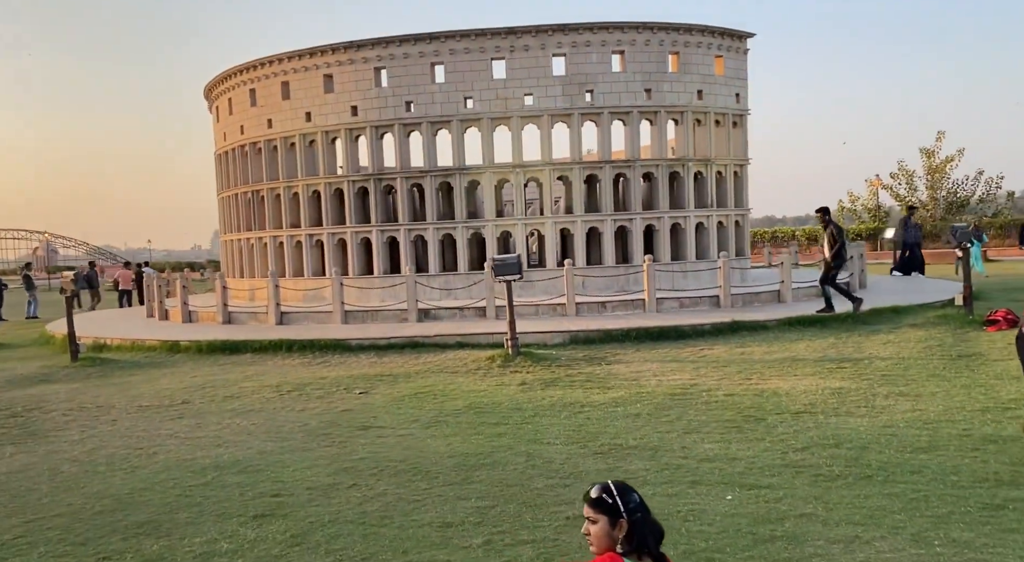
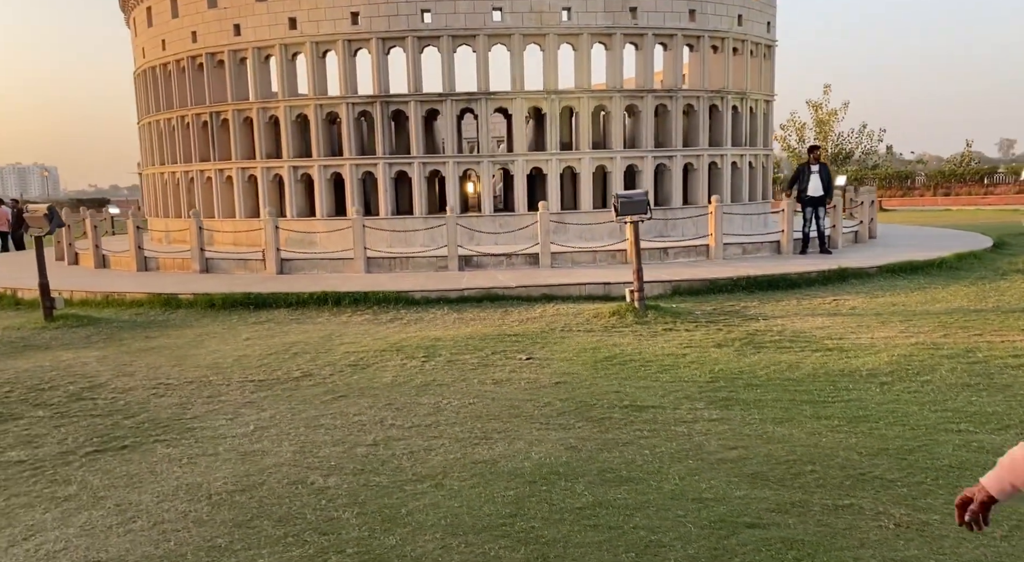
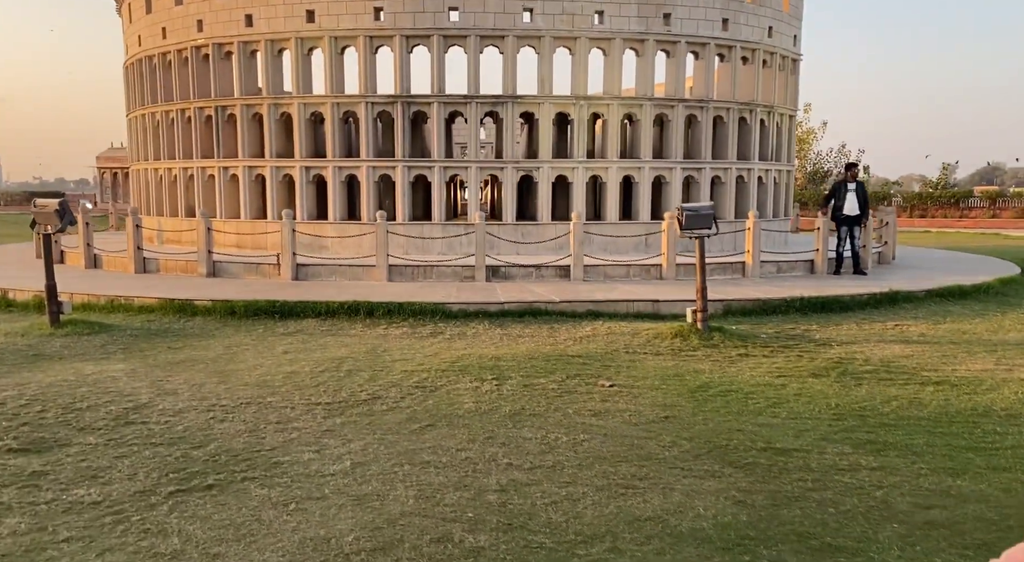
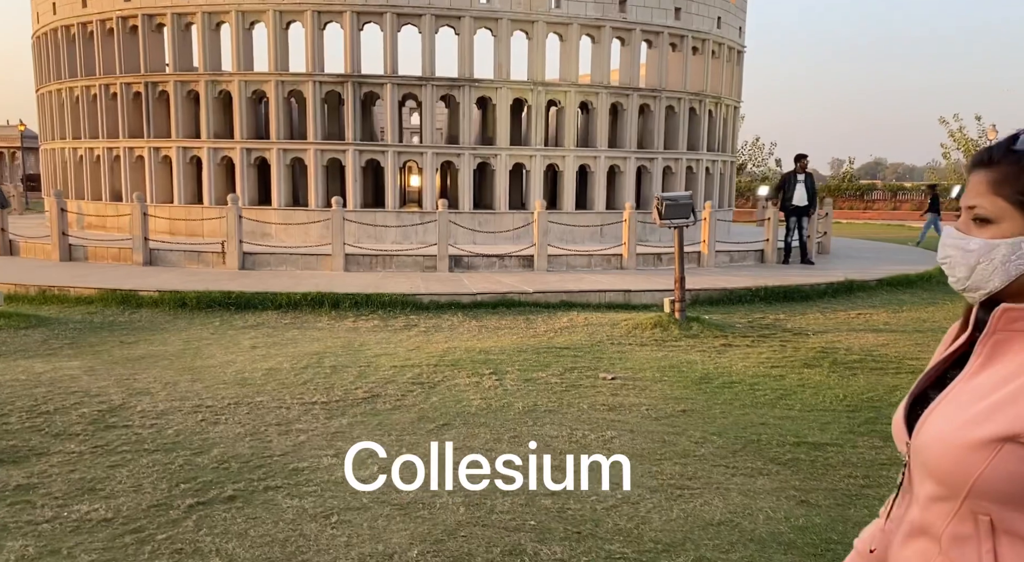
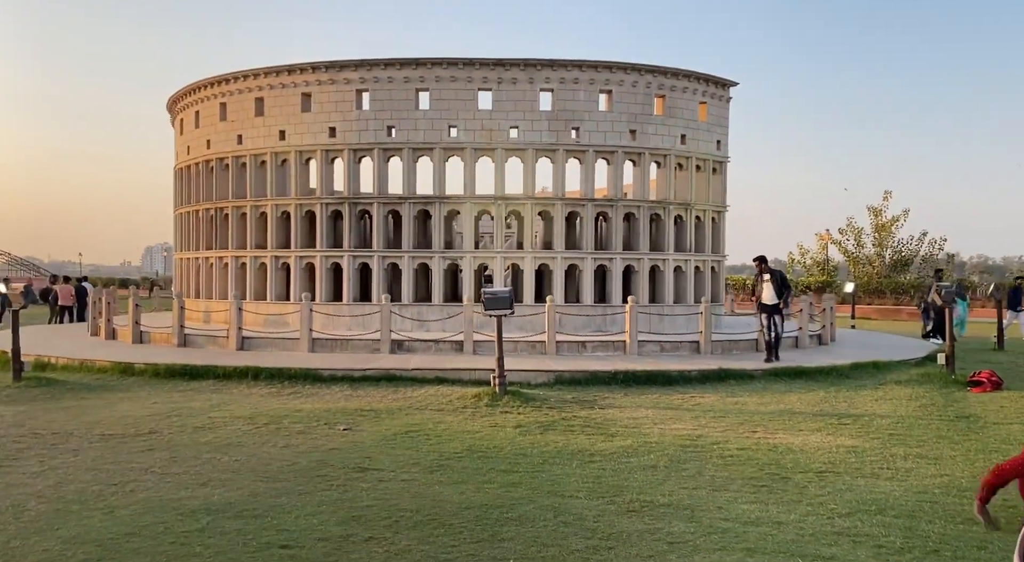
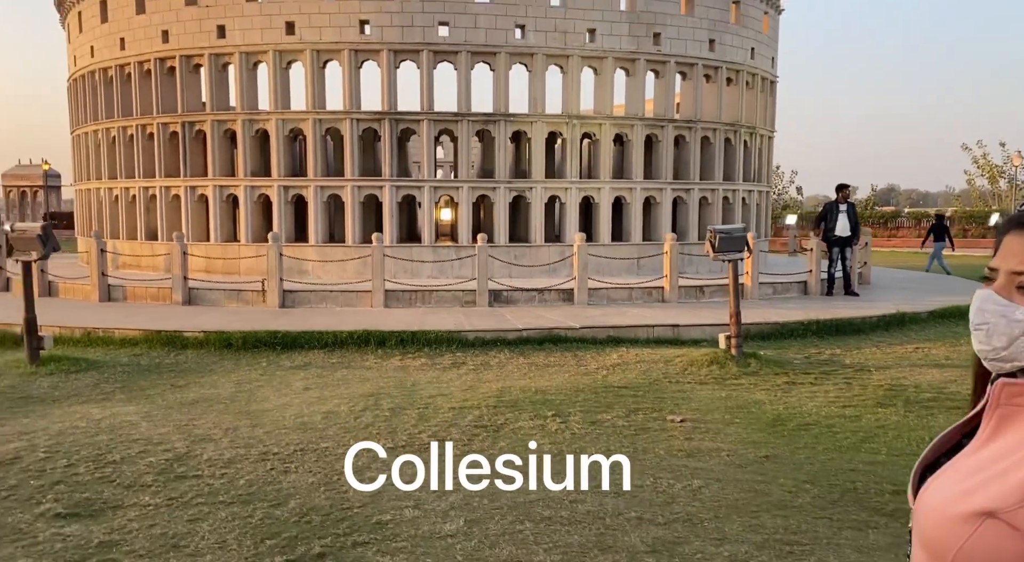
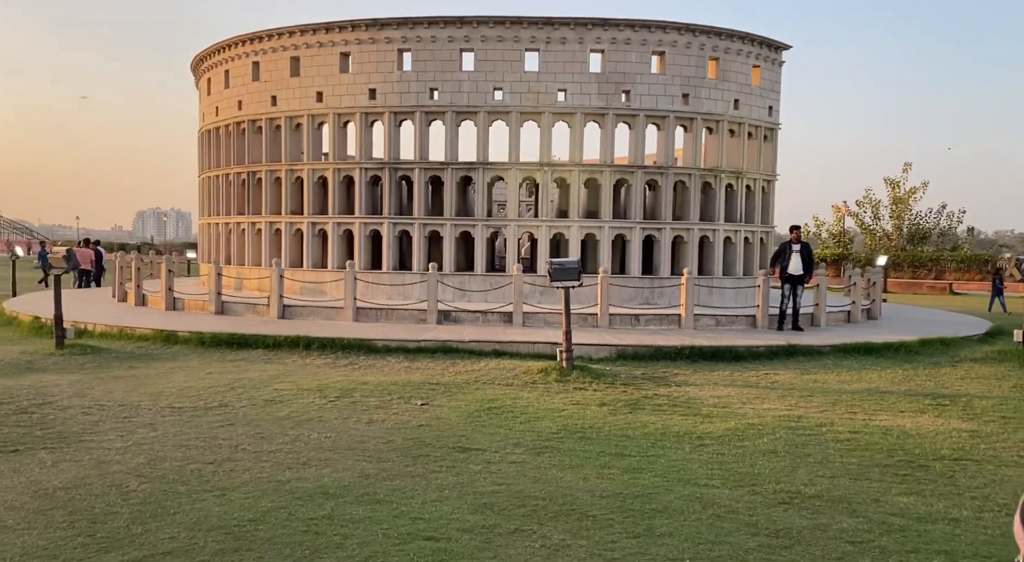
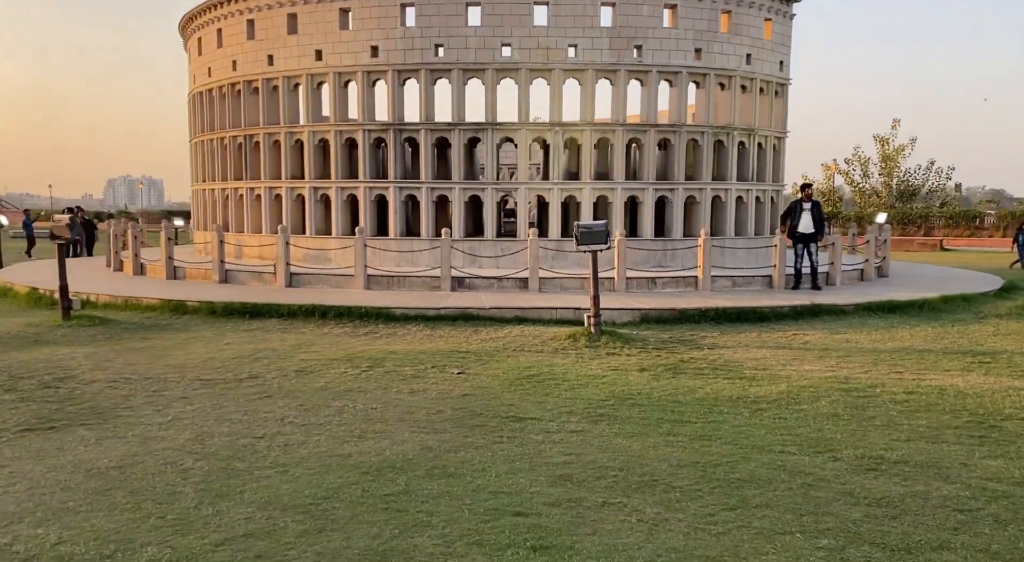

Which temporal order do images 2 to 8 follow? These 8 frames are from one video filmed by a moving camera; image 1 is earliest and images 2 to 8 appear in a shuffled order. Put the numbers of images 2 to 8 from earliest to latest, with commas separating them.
5, 7, 8, 2, 3, 4, 6
